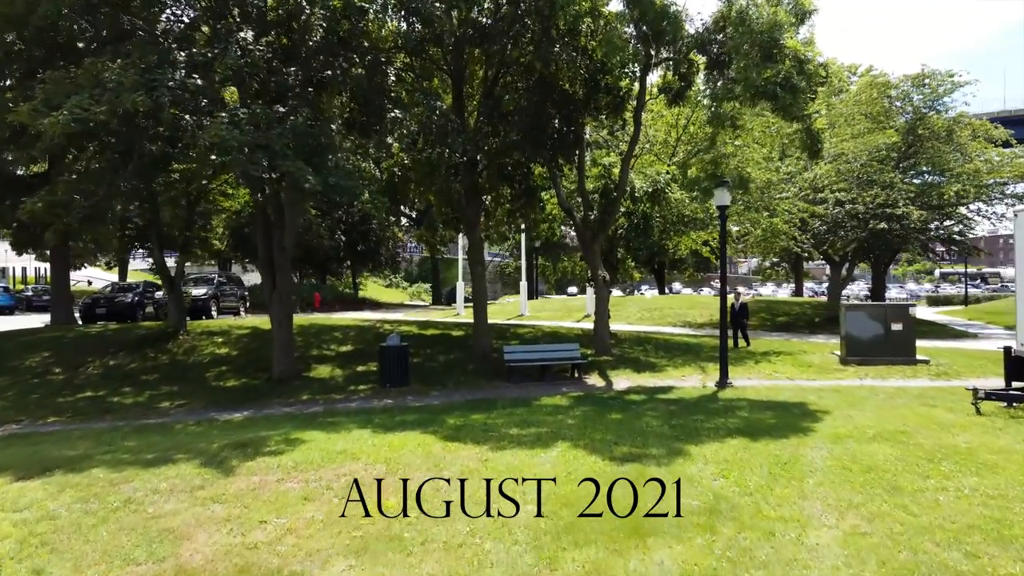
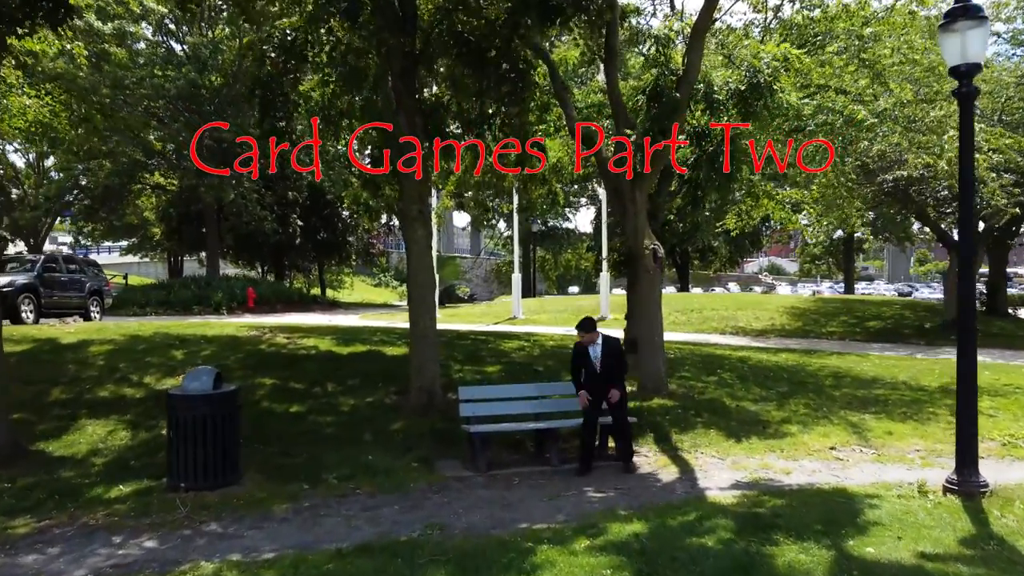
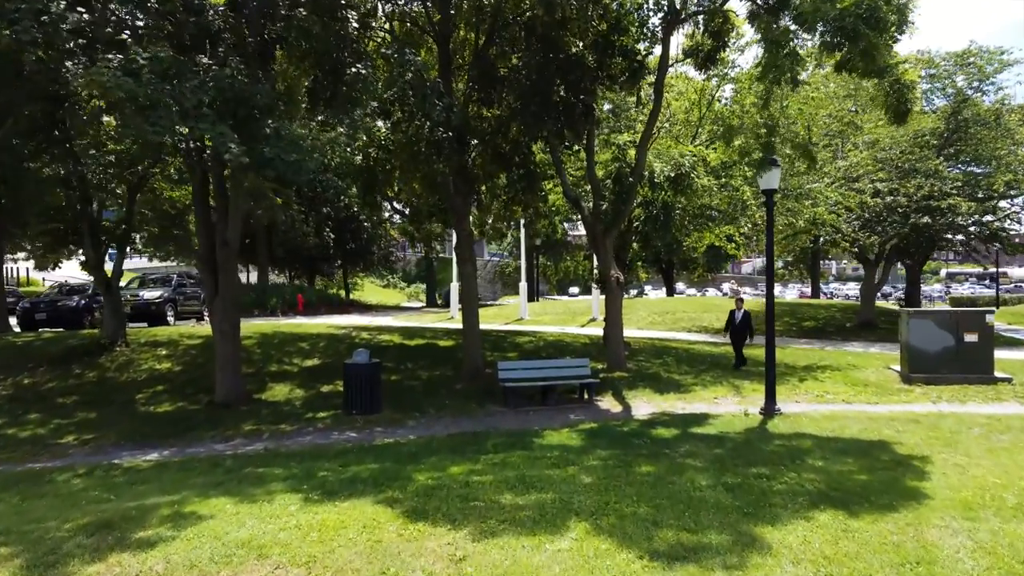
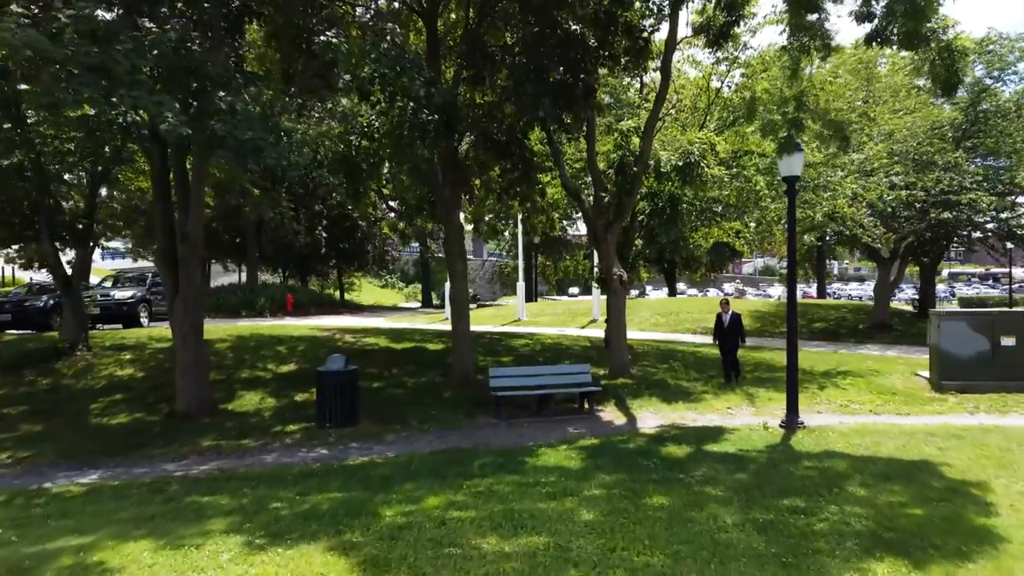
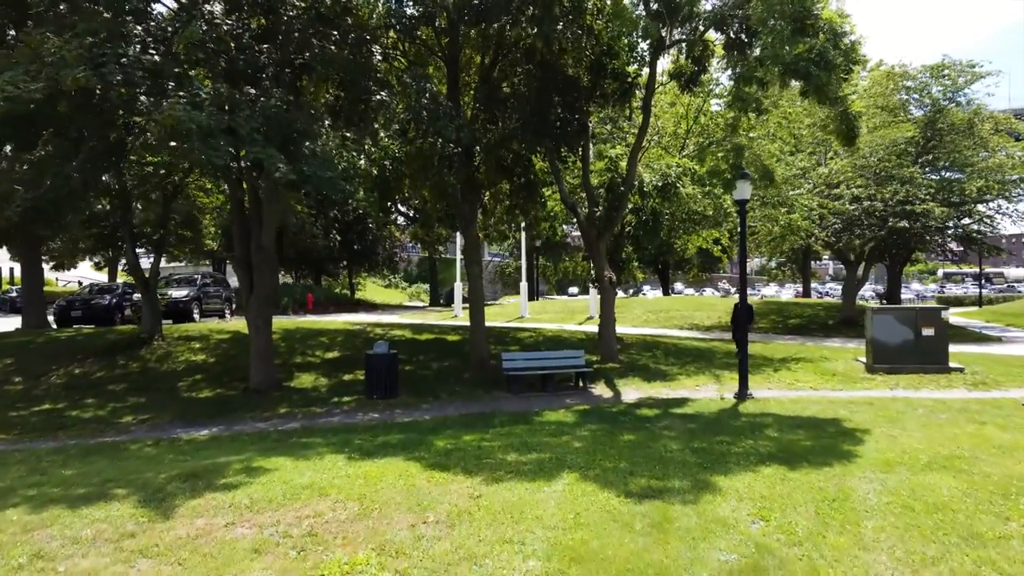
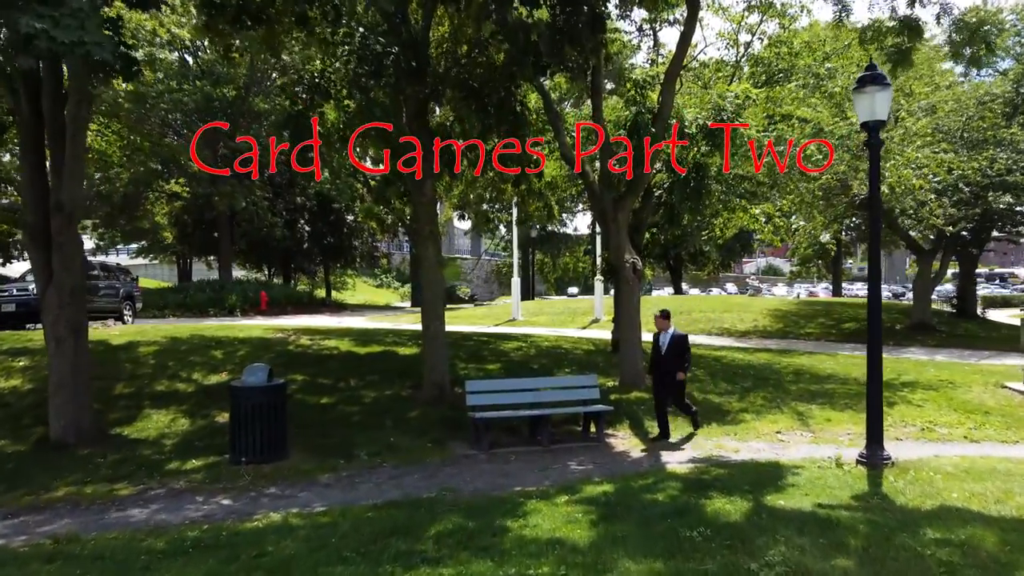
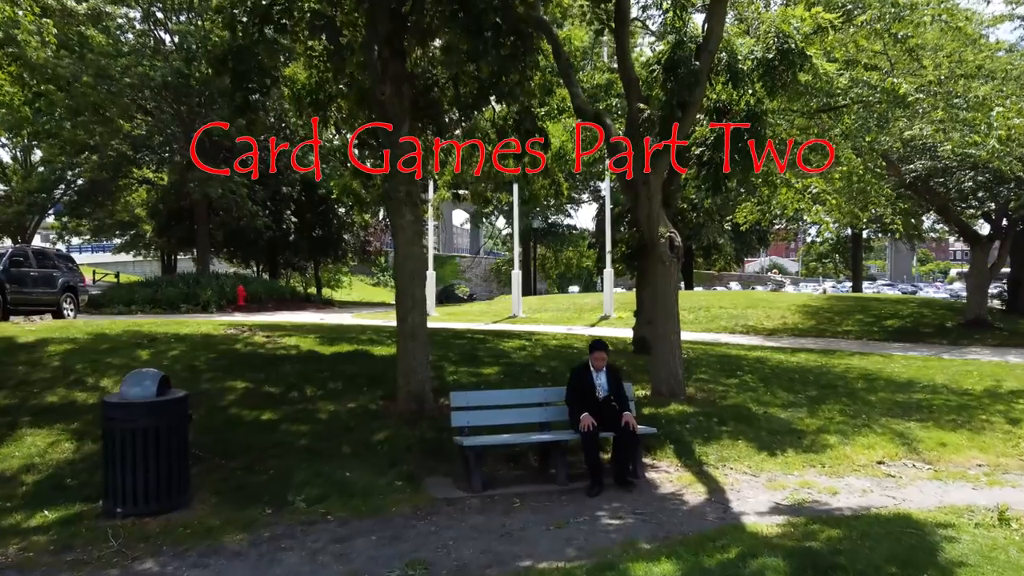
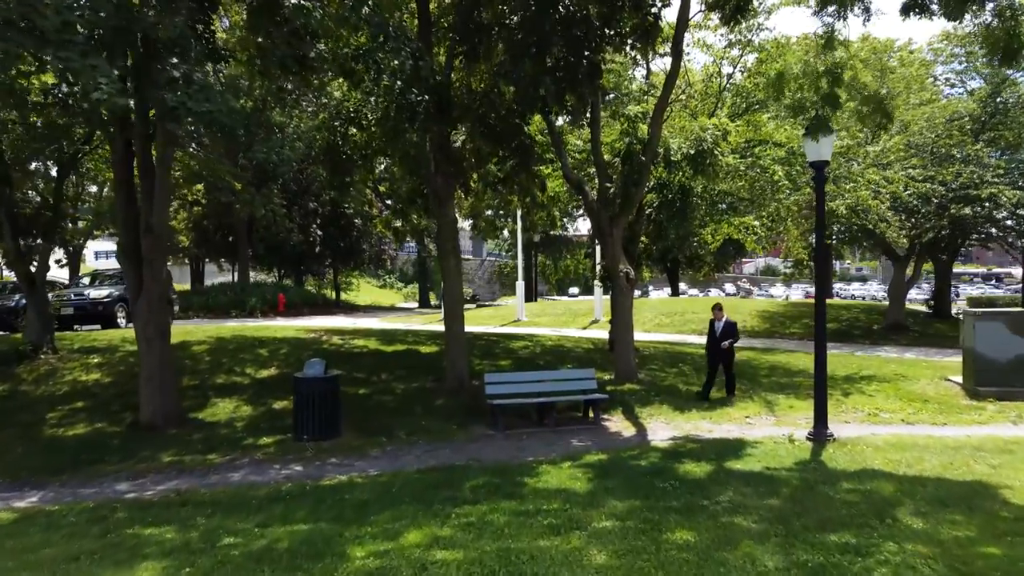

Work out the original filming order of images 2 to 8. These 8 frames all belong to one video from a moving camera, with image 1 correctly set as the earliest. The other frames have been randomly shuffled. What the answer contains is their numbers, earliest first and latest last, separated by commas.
5, 3, 4, 8, 6, 2, 7
